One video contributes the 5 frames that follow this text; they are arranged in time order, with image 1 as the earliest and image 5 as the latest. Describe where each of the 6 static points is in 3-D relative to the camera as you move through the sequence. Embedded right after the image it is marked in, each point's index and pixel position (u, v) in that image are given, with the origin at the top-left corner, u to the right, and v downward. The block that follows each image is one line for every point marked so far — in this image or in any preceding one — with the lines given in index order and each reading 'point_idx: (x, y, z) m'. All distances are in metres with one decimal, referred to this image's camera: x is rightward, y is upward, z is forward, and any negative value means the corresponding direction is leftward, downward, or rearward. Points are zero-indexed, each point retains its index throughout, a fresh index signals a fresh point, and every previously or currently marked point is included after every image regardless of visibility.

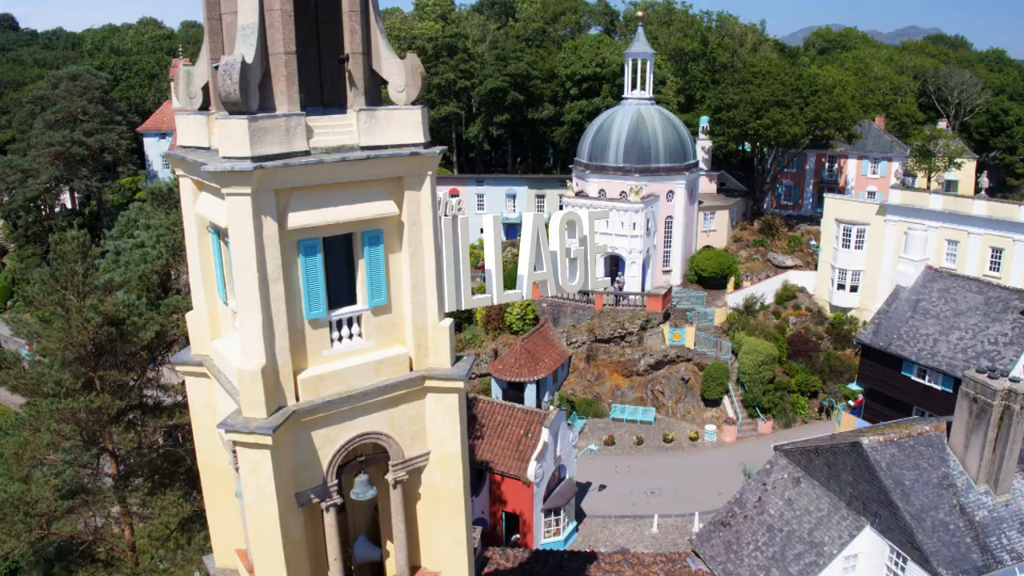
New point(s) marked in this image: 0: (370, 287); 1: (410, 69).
0: (-1.9, 0.0, +9.8) m
1: (-1.3, +2.5, +9.4) m
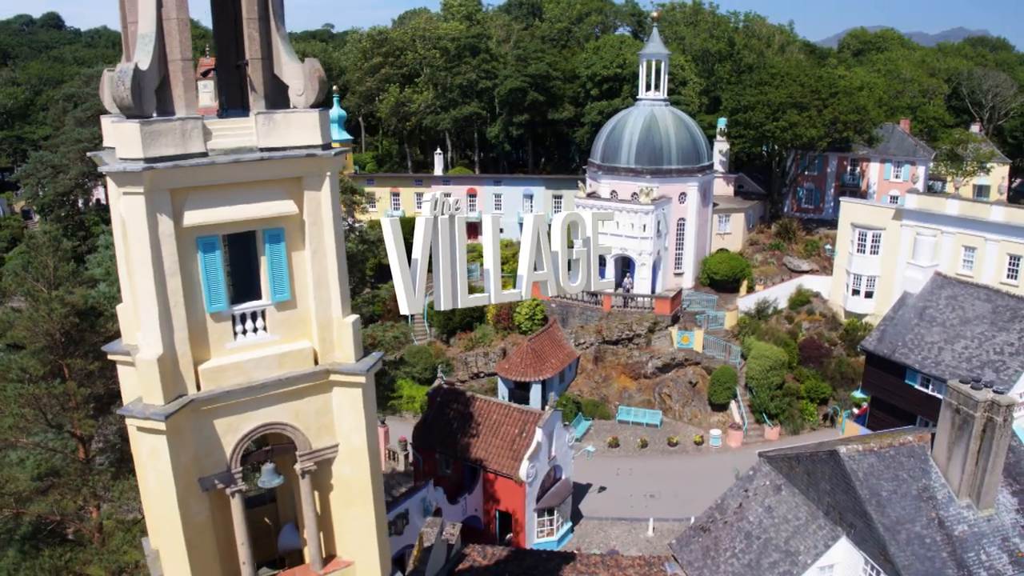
0: (-3.1, +0.1, +10.1) m
1: (-2.5, +2.6, +9.8) m
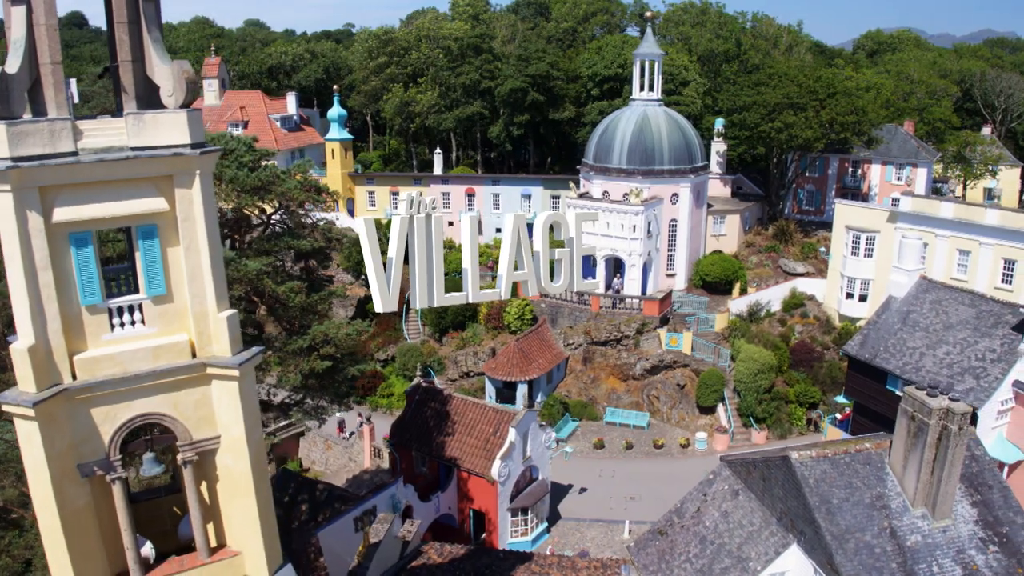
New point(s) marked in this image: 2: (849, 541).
0: (-4.7, +0.1, +10.3) m
1: (-4.1, +2.6, +9.9) m
2: (+8.1, -6.1, +19.3) m
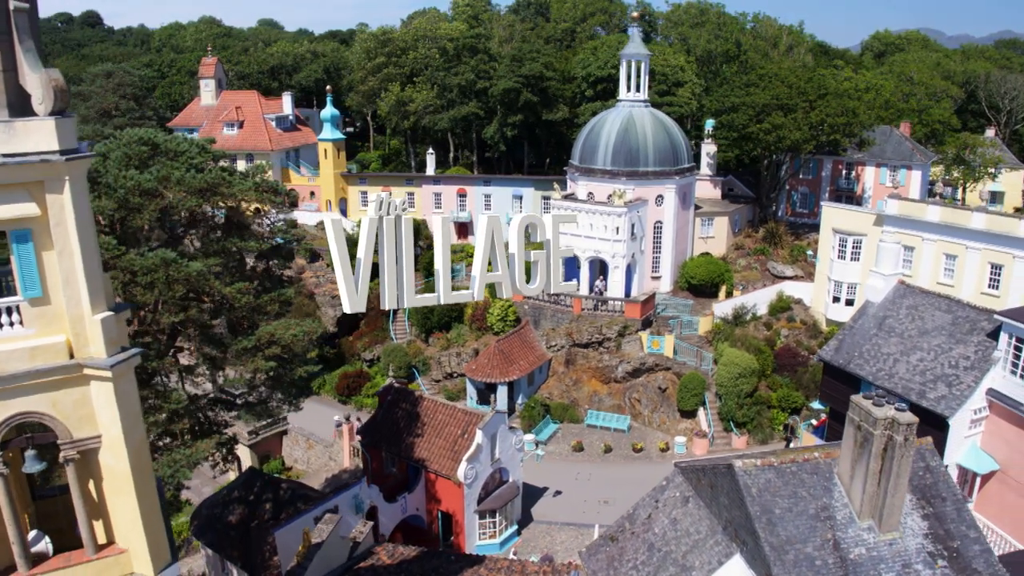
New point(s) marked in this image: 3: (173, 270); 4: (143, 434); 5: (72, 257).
0: (-6.4, +0.1, +10.4) m
1: (-5.8, +2.6, +9.9) m
2: (+6.6, -6.2, +19.0) m
3: (-8.4, +0.4, +19.9) m
4: (-5.3, -2.1, +11.6) m
5: (-5.8, +0.4, +10.5) m
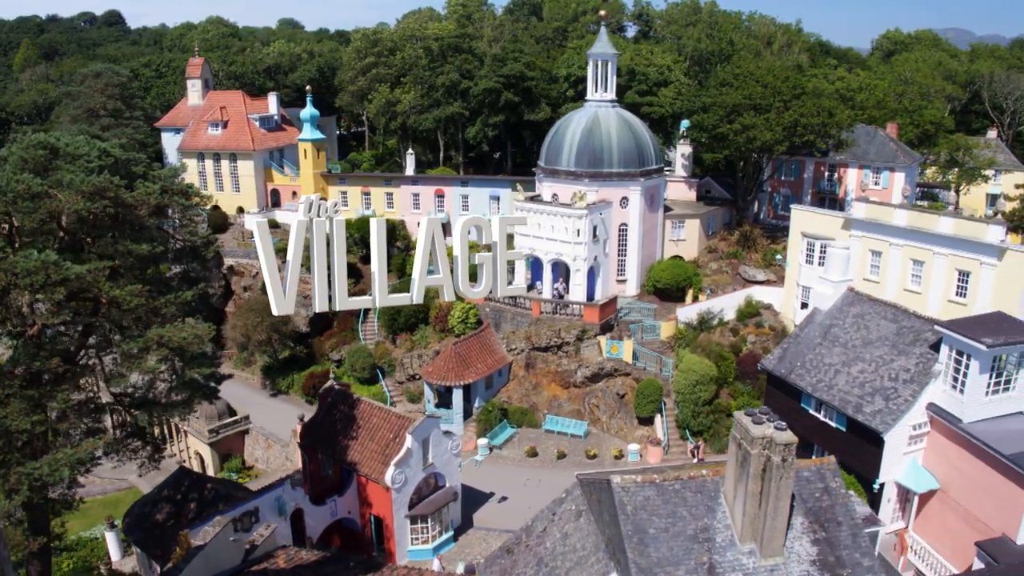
0: (-9.9, 0.0, +10.3) m
1: (-9.3, +2.5, +9.8) m
2: (+3.5, -6.4, +18.3) m
3: (-11.4, +0.4, +19.9) m
4: (-8.7, -2.2, +11.4) m
5: (-9.2, +0.3, +10.4) m
